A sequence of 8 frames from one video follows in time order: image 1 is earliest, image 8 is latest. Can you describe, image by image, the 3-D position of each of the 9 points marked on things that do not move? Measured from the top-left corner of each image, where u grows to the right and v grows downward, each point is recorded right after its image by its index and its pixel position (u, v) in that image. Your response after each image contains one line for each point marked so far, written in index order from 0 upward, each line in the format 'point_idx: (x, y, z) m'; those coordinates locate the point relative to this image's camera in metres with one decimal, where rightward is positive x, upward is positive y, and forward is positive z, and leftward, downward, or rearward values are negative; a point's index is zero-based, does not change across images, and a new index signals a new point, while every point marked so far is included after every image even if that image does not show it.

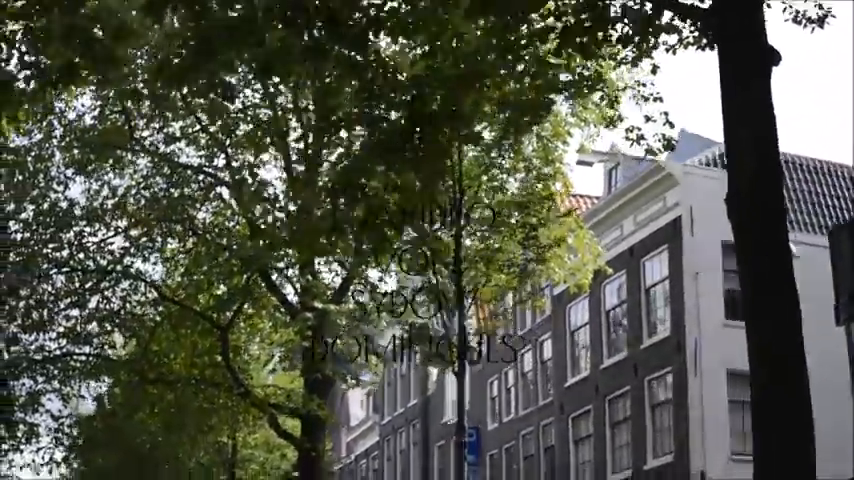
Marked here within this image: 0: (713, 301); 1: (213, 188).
0: (+4.9, -1.1, +19.0) m
1: (-3.3, +0.8, +17.0) m
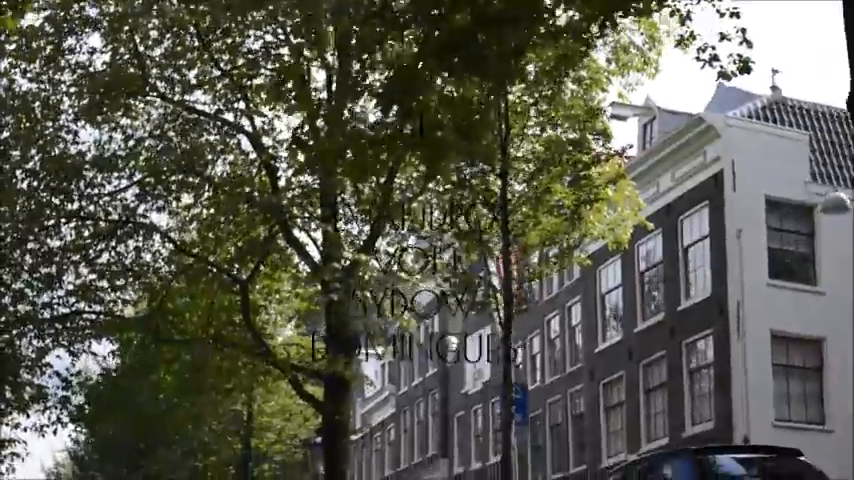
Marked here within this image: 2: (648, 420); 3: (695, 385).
0: (+5.4, -0.4, +18.1) m
1: (-2.8, +1.5, +16.1) m
2: (+4.0, -3.1, +20.0) m
3: (+4.5, -2.3, +18.7) m
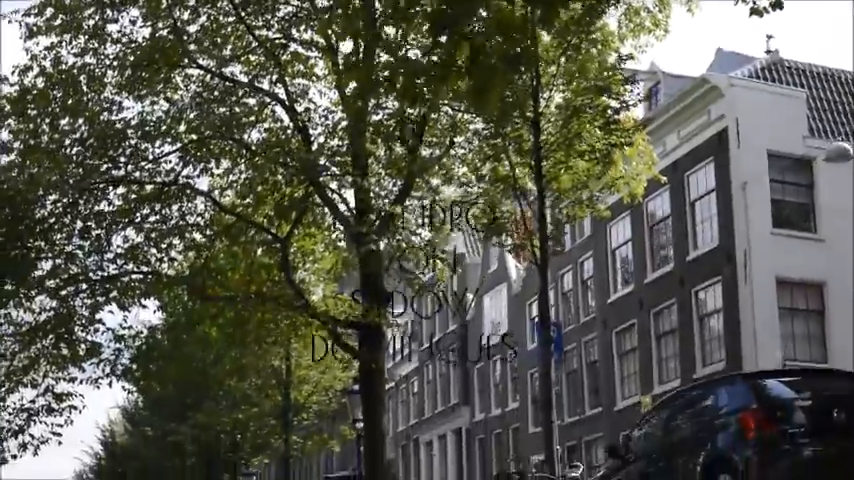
0: (+5.8, +0.5, +19.2) m
1: (-2.5, +2.1, +17.0) m
2: (+4.4, -2.3, +21.1) m
3: (+5.0, -1.5, +19.8) m
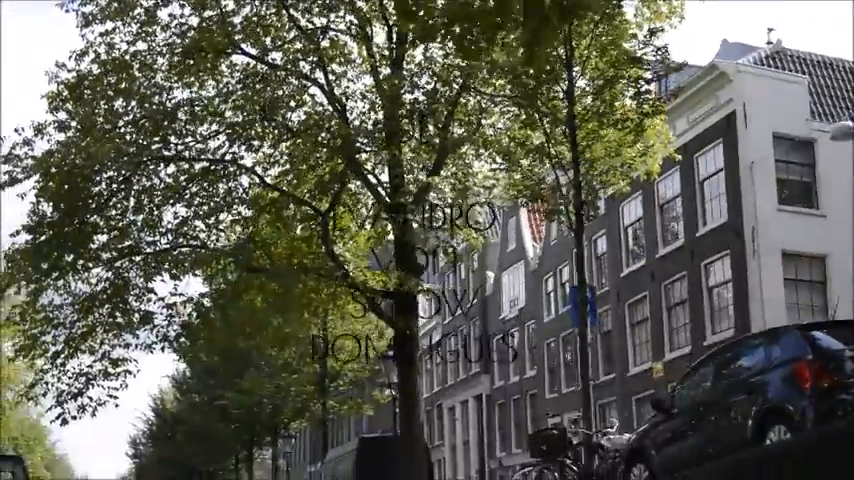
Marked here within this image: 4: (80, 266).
0: (+6.3, +0.9, +20.5) m
1: (-2.0, +2.5, +18.2) m
2: (+4.9, -1.8, +22.4) m
3: (+5.5, -1.1, +21.1) m
4: (-5.5, -0.4, +17.3) m
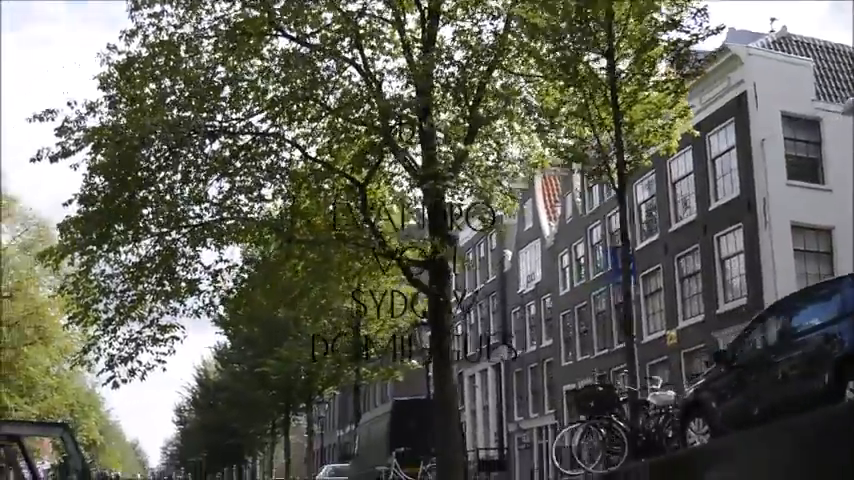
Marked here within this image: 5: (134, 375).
0: (+6.8, +1.4, +21.5) m
1: (-1.4, +3.0, +19.2) m
2: (+5.4, -1.3, +23.5) m
3: (+6.0, -0.6, +22.2) m
4: (-4.9, 0.0, +18.3) m
5: (-5.0, -2.3, +19.0) m
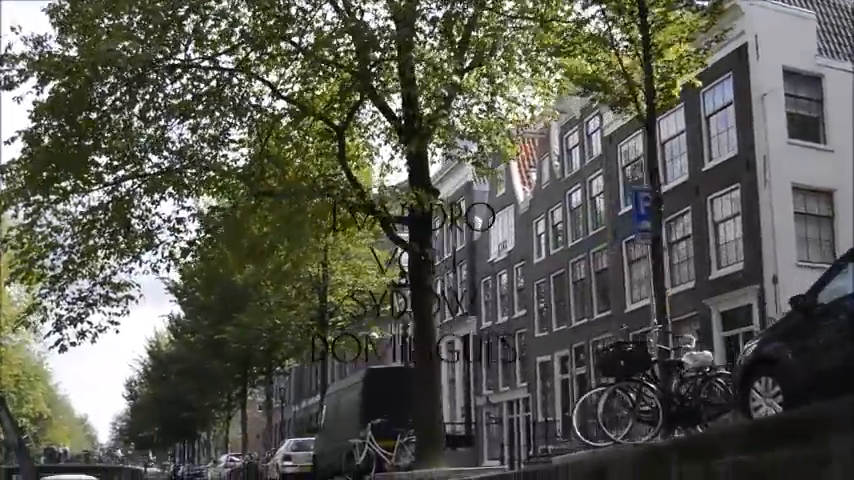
0: (+6.4, +2.1, +20.3) m
1: (-1.7, +3.7, +17.6) m
2: (+4.9, -0.6, +22.2) m
3: (+5.5, +0.1, +20.9) m
4: (-5.2, +0.8, +16.5) m
5: (-5.3, -1.5, +17.3) m
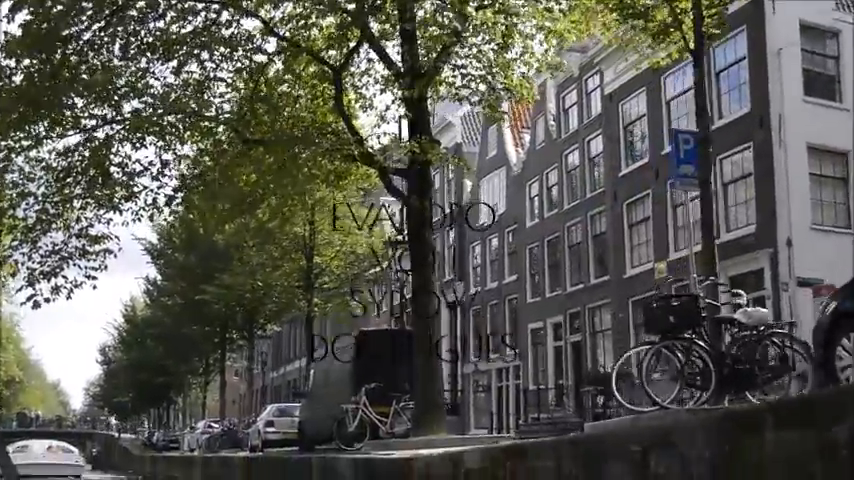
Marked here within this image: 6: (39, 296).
0: (+6.3, +2.8, +19.3) m
1: (-1.7, +4.4, +16.4) m
2: (+4.8, +0.1, +21.3) m
3: (+5.4, +0.8, +20.0) m
4: (-5.2, +1.5, +15.3) m
5: (-5.4, -0.8, +16.2) m
6: (-5.6, -0.8, +16.1) m
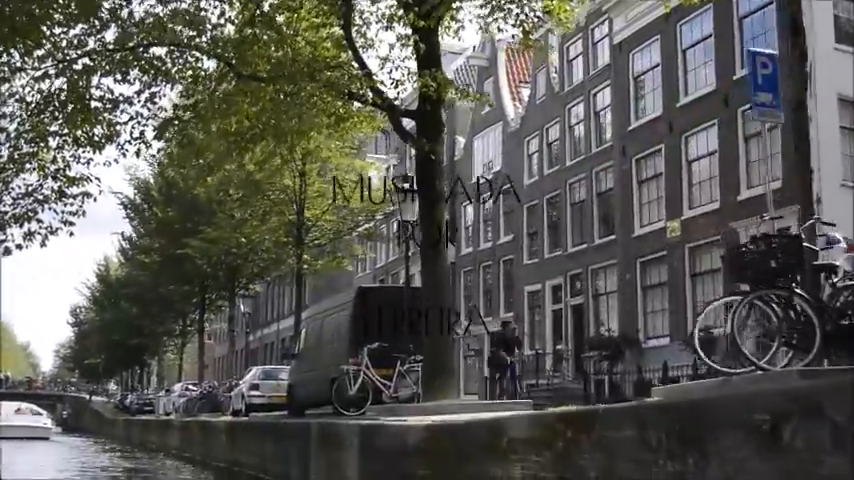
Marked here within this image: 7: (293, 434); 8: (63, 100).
0: (+6.4, +3.5, +18.1) m
1: (-1.5, +5.1, +14.9) m
2: (+4.8, +0.9, +20.1) m
3: (+5.5, +1.5, +18.8) m
4: (-5.0, +2.3, +13.9) m
5: (-5.3, 0.0, +14.8) m
6: (-5.5, 0.0, +14.7) m
7: (-1.4, -2.1, +11.9) m
8: (-4.6, +1.8, +14.1) m
